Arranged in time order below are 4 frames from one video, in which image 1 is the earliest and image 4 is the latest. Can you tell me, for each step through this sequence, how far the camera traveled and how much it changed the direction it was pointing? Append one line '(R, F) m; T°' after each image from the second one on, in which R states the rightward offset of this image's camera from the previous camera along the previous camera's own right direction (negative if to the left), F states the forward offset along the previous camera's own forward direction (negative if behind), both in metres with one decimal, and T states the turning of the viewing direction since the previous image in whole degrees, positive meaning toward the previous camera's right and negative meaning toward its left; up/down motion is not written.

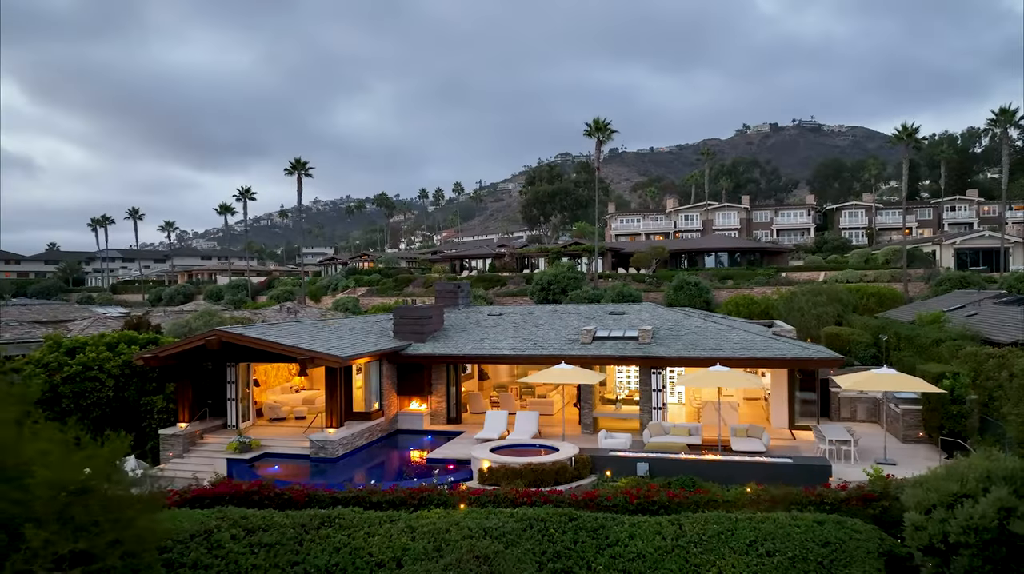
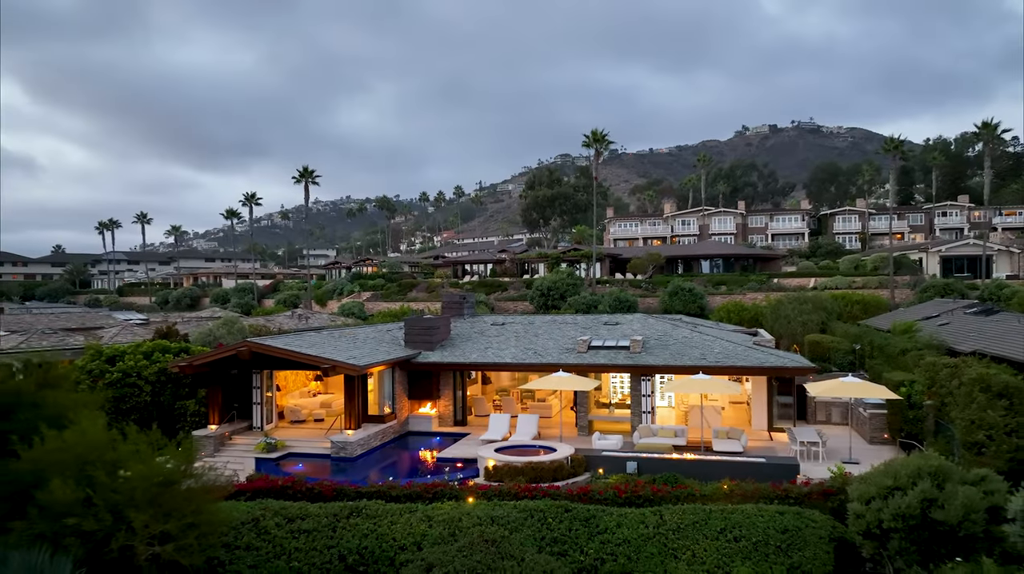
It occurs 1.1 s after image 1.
(-0.1, -1.5) m; 0°
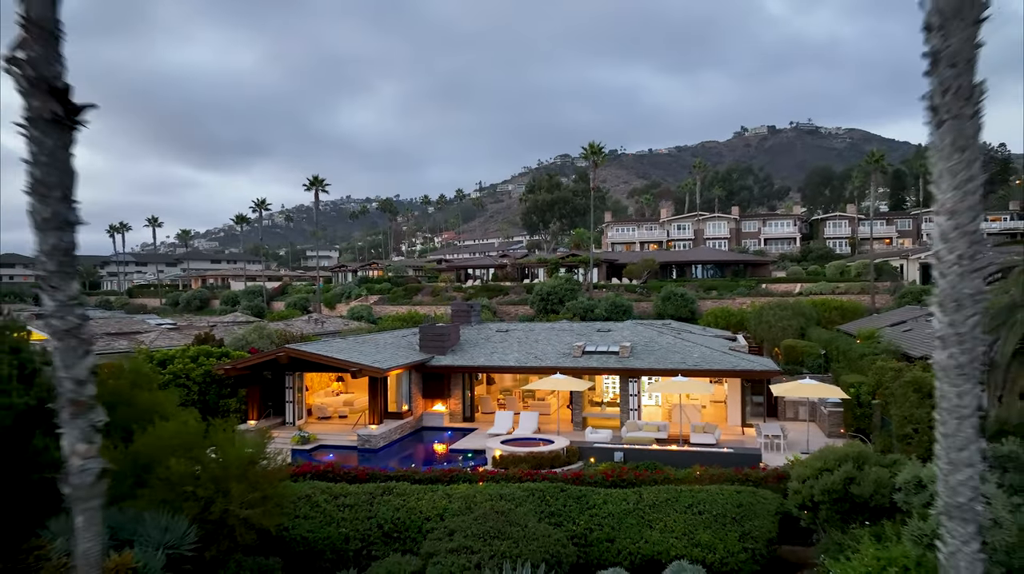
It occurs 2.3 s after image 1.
(-0.1, -2.3) m; 0°
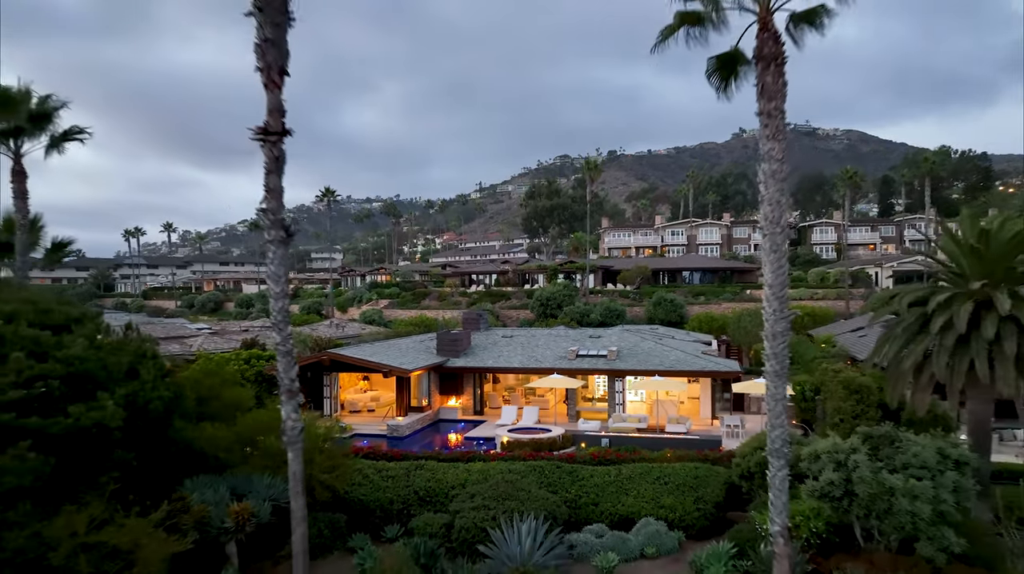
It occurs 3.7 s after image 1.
(-0.2, -3.5) m; 0°
